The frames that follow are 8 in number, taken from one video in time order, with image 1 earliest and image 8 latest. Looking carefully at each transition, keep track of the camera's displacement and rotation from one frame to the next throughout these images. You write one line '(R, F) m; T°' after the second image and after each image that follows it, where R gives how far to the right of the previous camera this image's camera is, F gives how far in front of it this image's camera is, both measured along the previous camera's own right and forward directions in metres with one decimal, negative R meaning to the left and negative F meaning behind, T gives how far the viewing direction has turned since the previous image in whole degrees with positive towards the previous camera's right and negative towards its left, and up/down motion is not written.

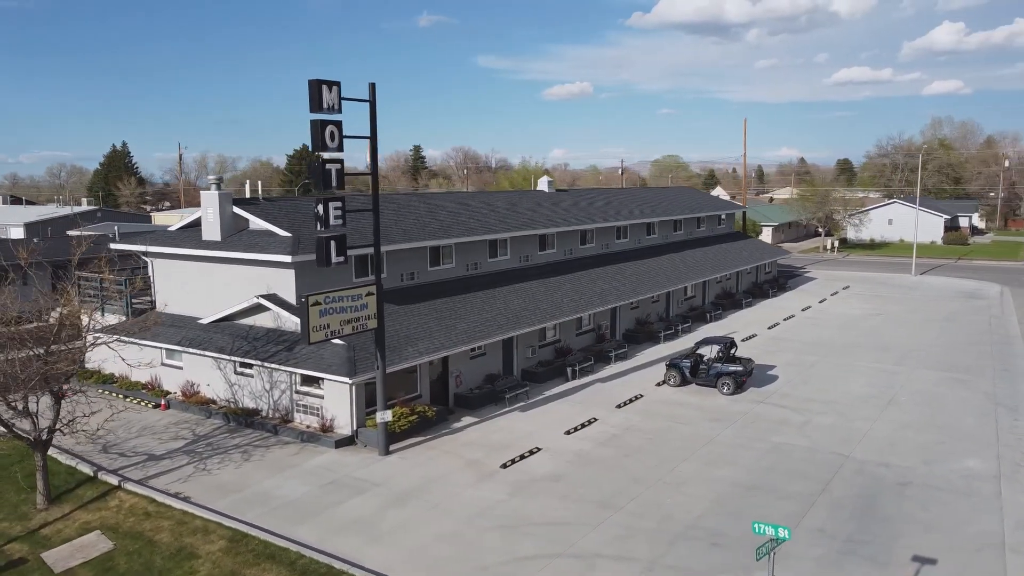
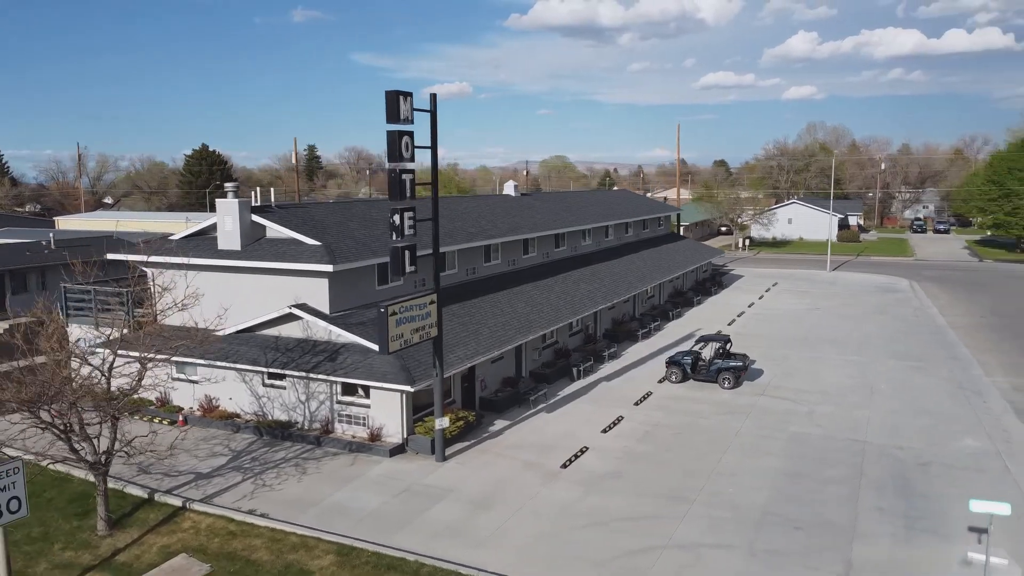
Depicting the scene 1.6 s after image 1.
(-3.8, -0.2) m; +8°
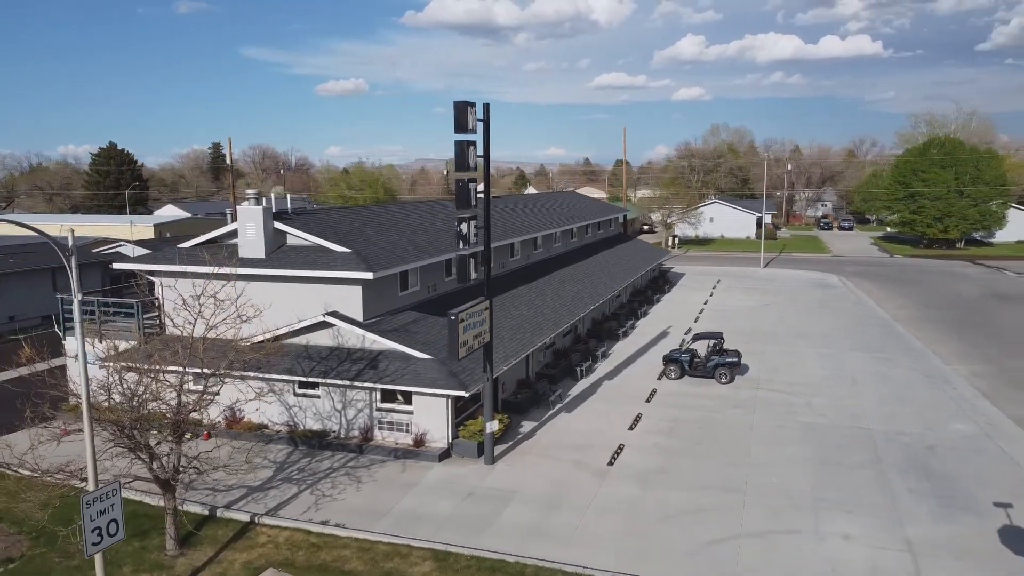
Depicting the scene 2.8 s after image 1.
(-3.3, -0.2) m; +7°
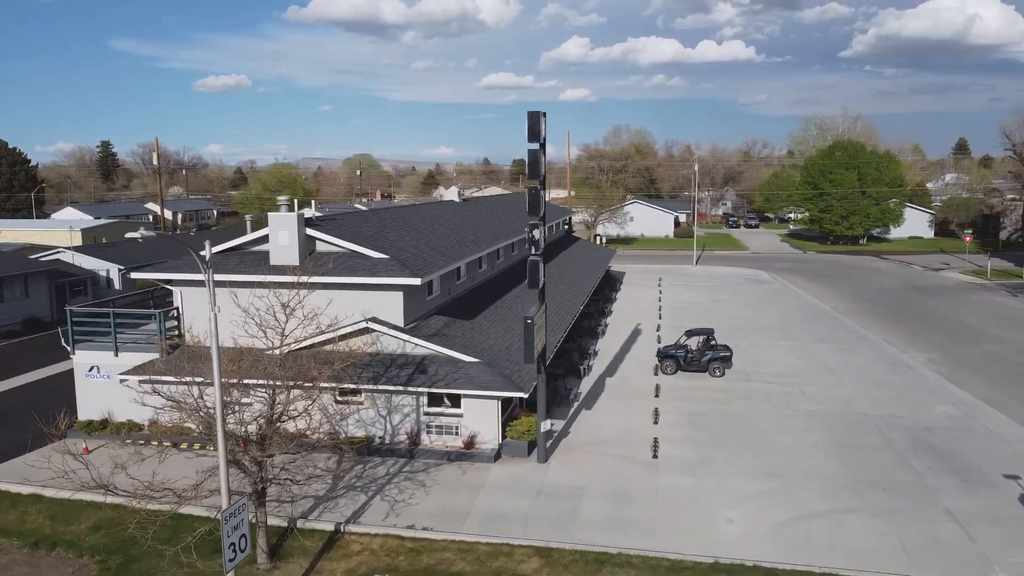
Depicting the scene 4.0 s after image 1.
(-3.6, -0.3) m; +8°
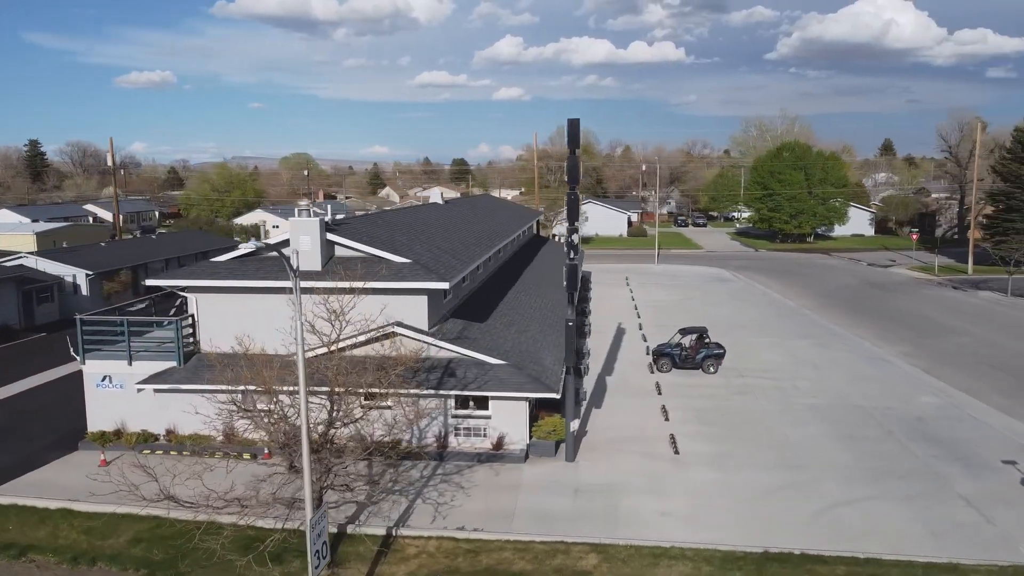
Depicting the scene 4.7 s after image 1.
(-2.1, -0.2) m; +4°
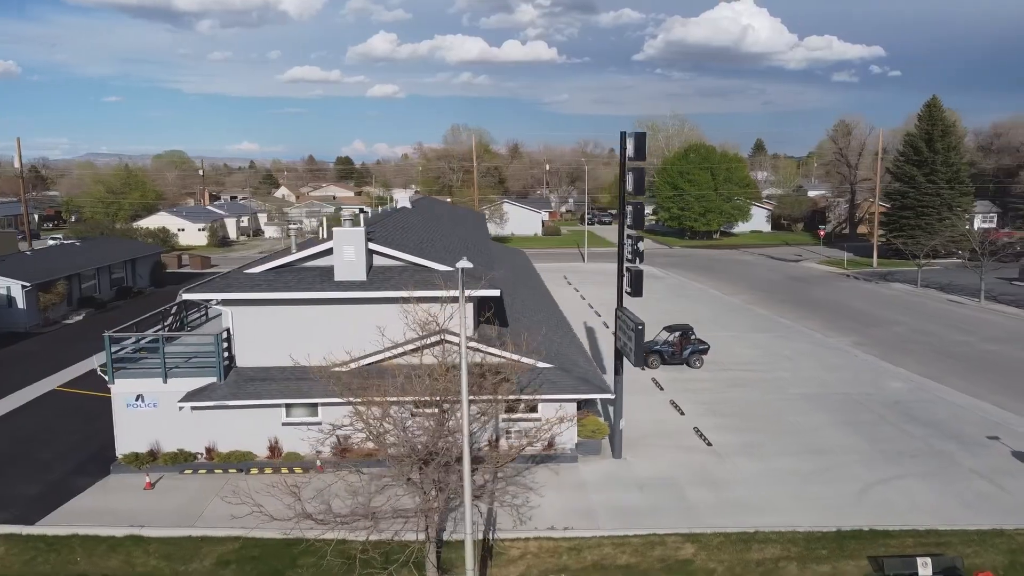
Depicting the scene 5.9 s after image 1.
(-4.1, -0.3) m; +9°
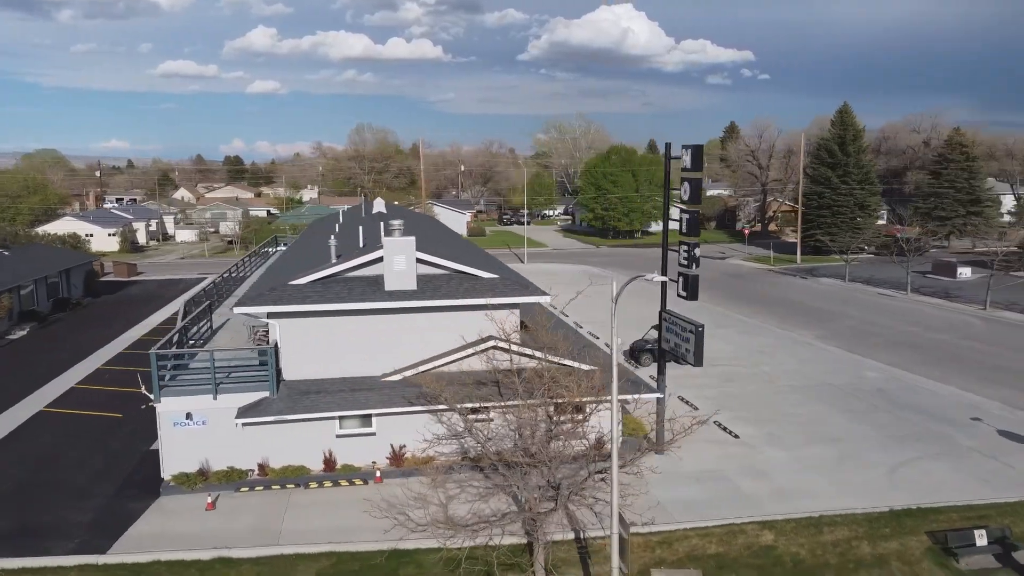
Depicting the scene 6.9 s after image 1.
(-4.0, -0.2) m; +8°
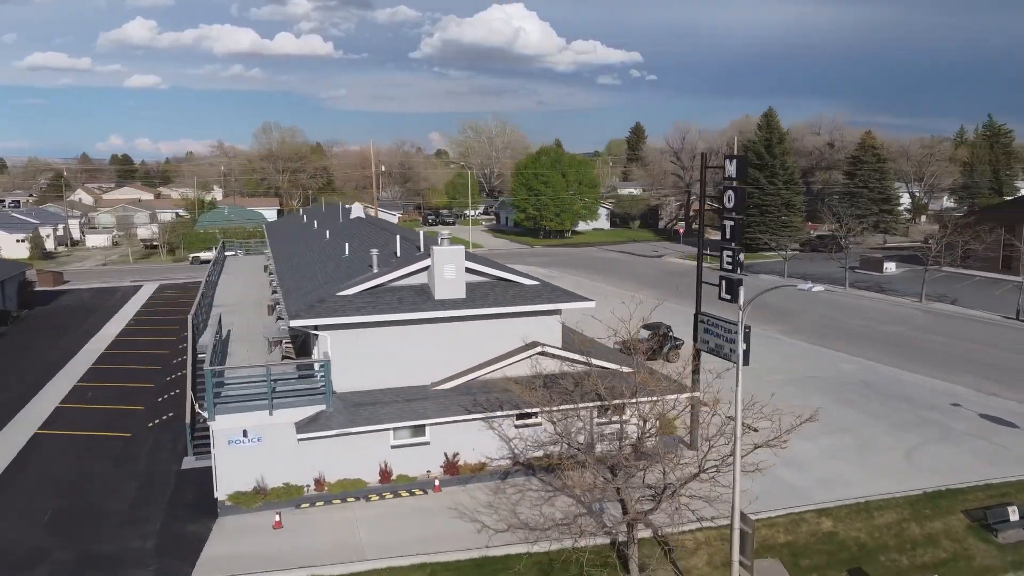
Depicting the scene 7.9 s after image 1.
(-3.7, -0.1) m; +7°
